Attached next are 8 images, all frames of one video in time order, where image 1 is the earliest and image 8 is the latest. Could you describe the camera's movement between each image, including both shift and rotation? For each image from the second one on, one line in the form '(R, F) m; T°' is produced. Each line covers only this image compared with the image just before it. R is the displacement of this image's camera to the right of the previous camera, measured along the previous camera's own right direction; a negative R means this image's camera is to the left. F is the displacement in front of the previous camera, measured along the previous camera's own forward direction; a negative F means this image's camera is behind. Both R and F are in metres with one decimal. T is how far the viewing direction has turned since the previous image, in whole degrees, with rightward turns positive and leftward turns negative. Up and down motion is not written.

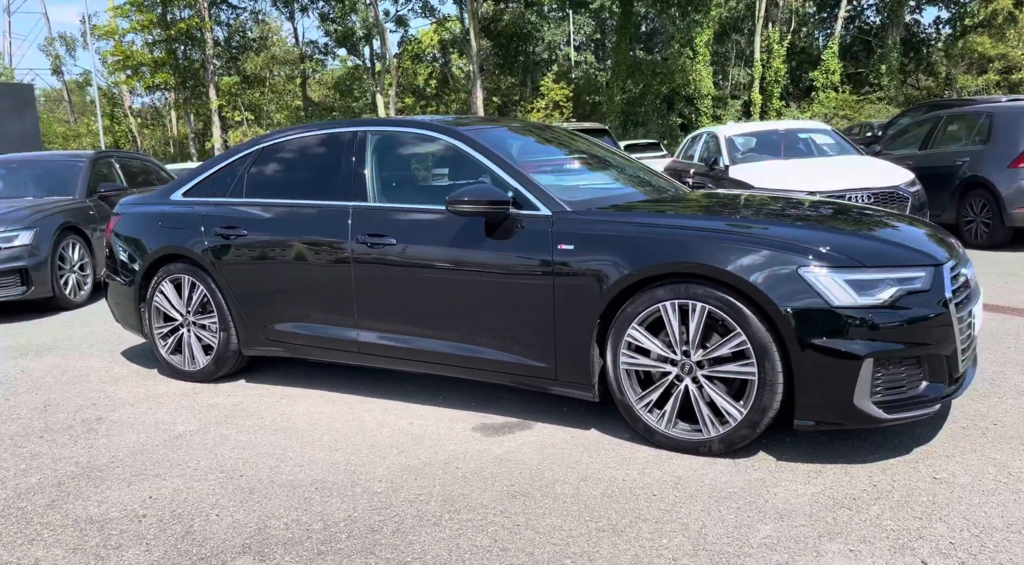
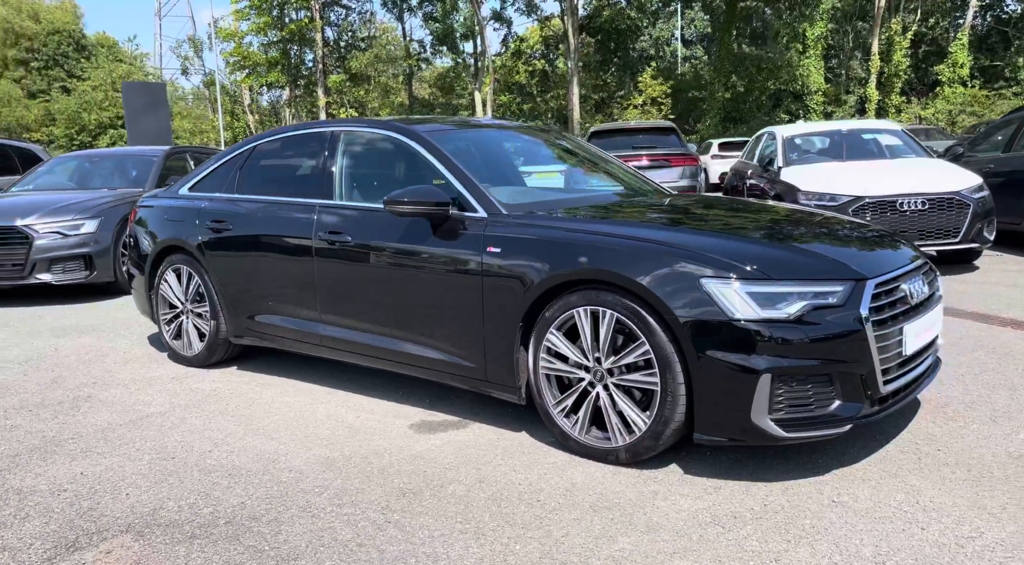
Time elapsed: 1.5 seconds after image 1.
(+0.8, 0.0) m; -7°
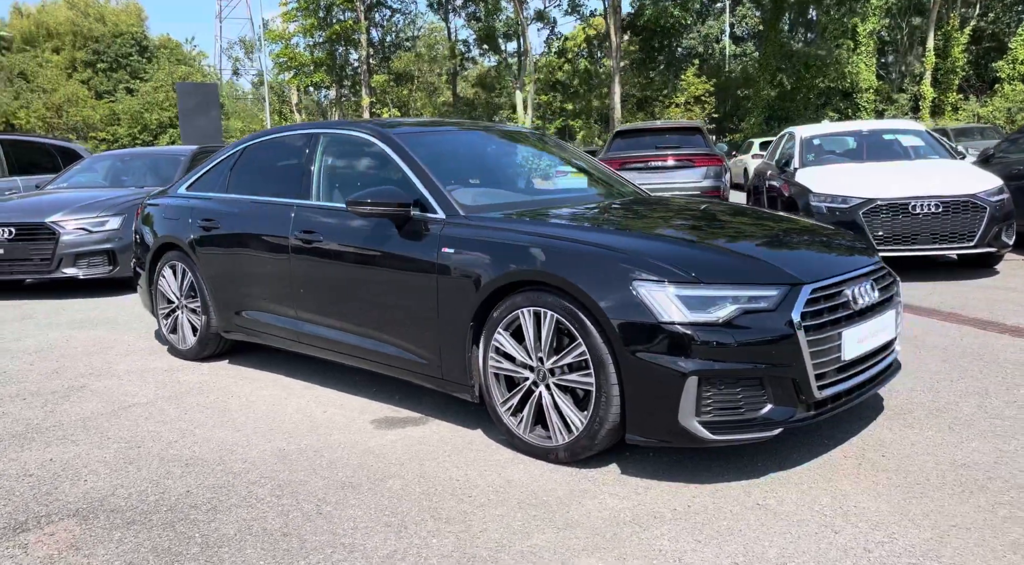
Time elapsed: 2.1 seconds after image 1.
(+0.4, -0.1) m; -3°
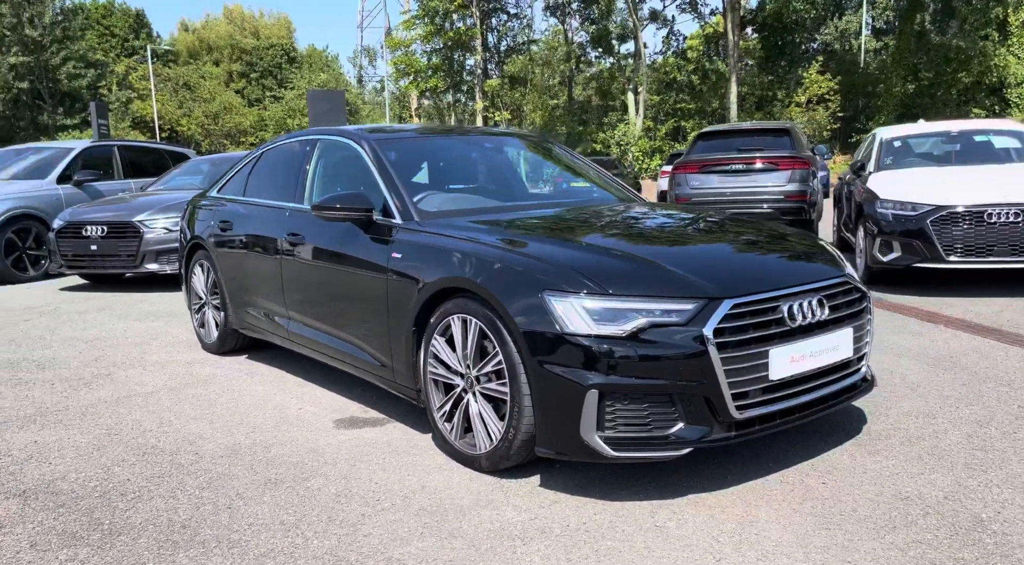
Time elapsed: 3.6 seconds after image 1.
(+0.8, +0.1) m; -8°
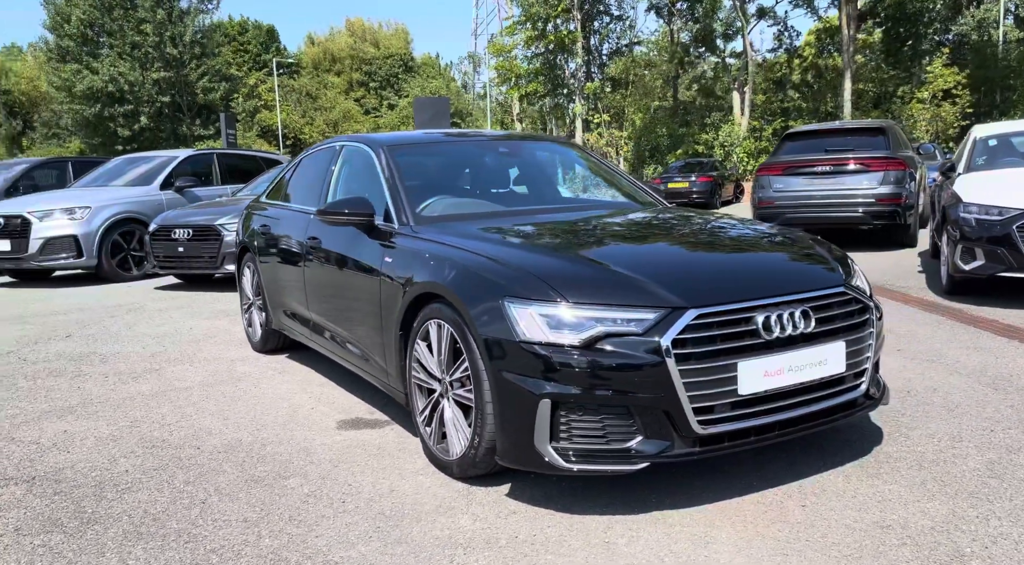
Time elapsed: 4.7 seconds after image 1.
(+0.5, +0.1) m; -8°
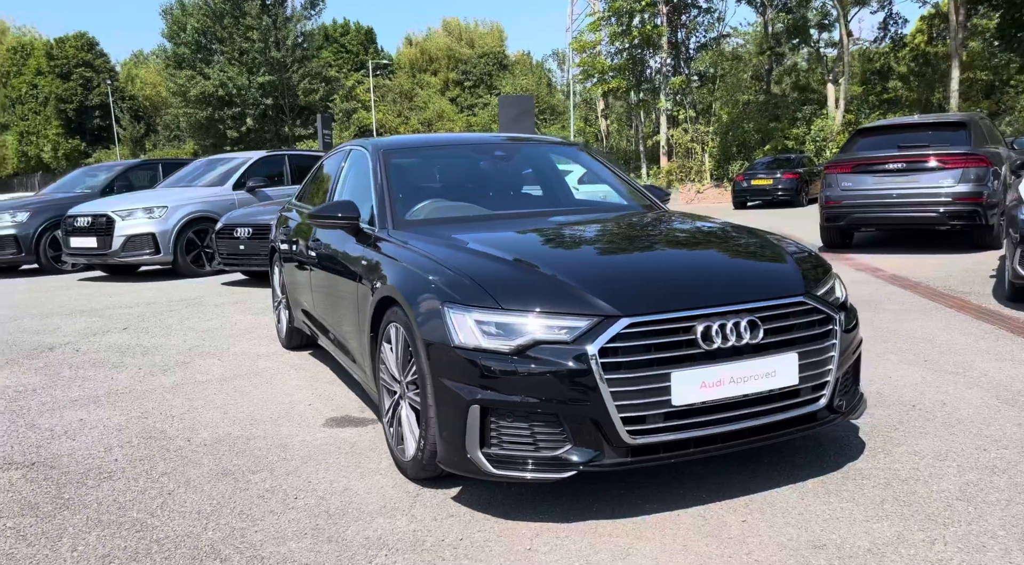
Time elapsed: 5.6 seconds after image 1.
(+0.5, 0.0) m; -6°
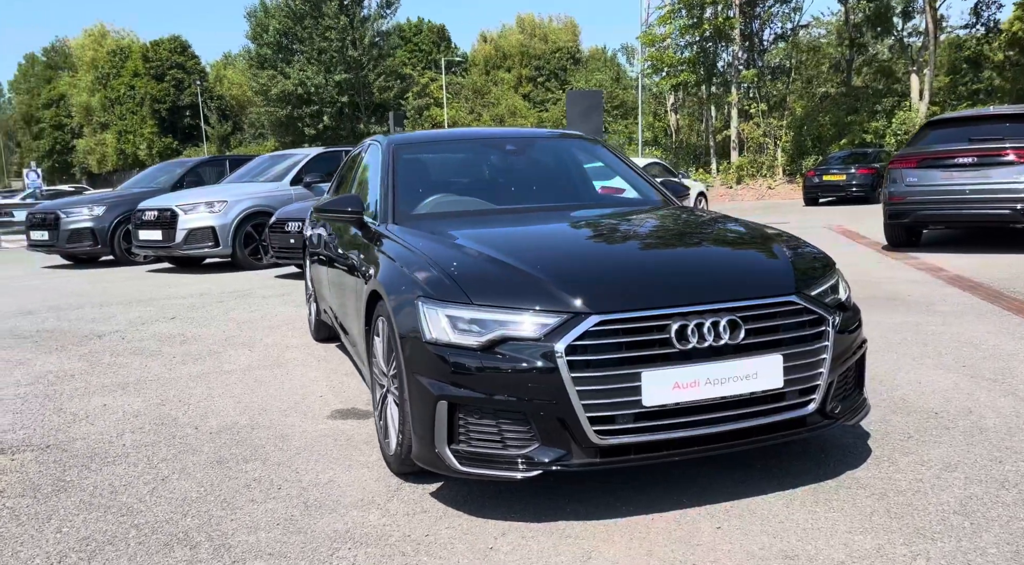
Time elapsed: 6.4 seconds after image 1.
(+0.3, +0.1) m; -5°
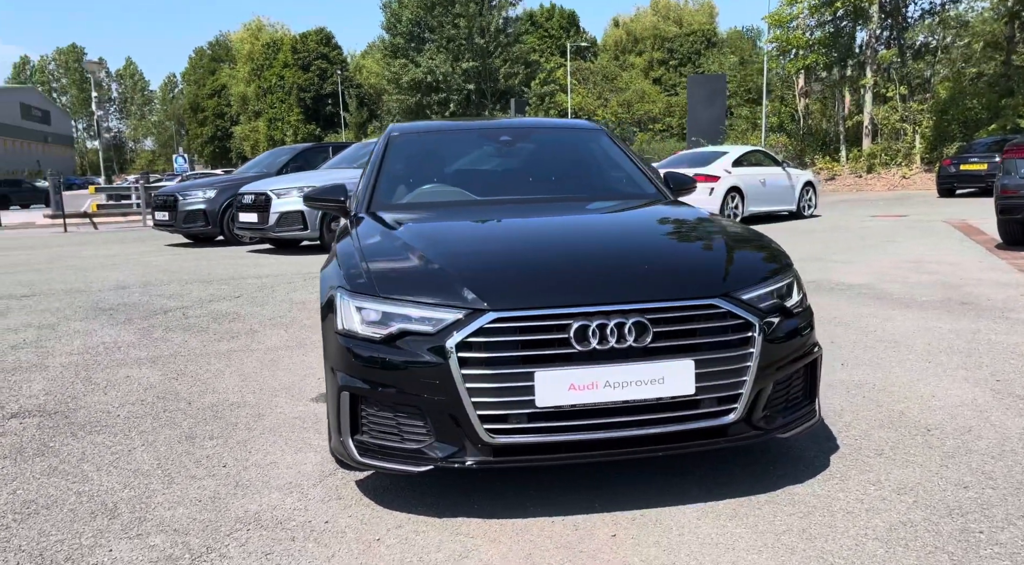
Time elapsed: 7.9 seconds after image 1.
(+0.7, +0.1) m; -9°
